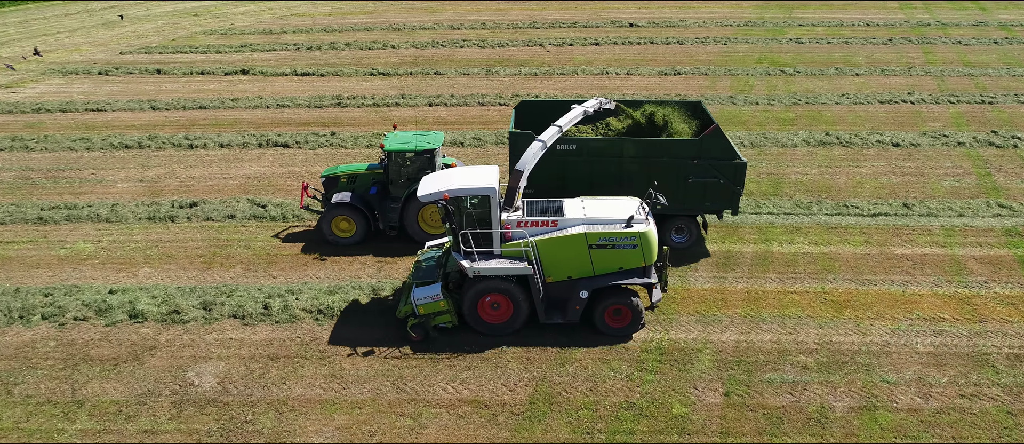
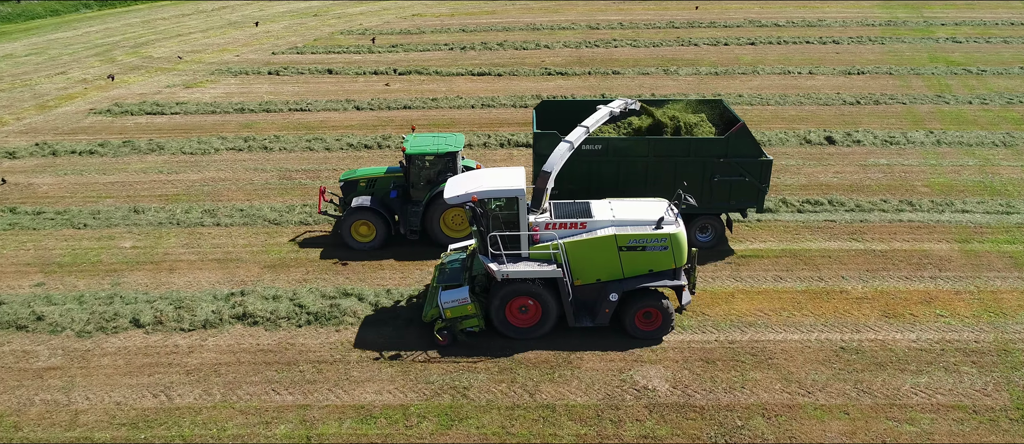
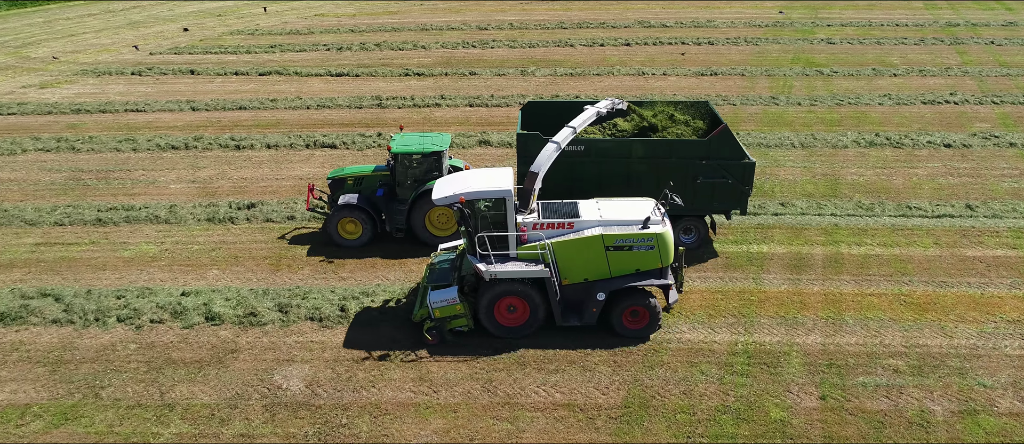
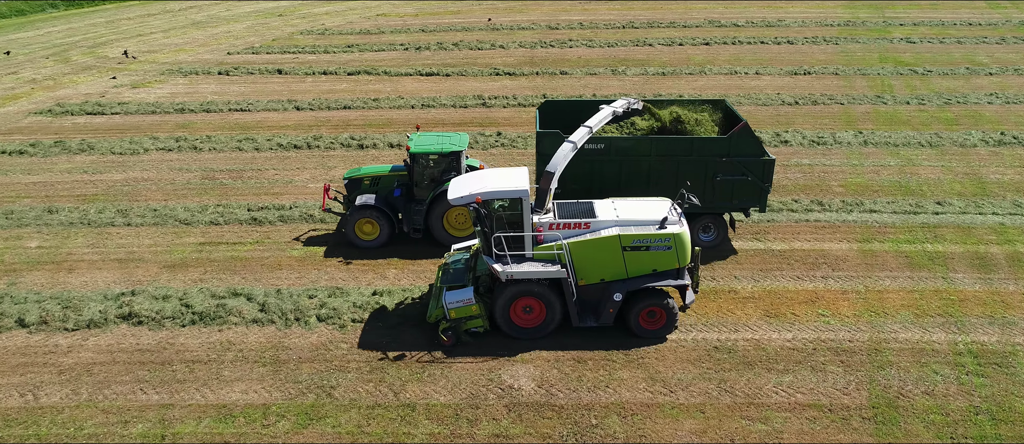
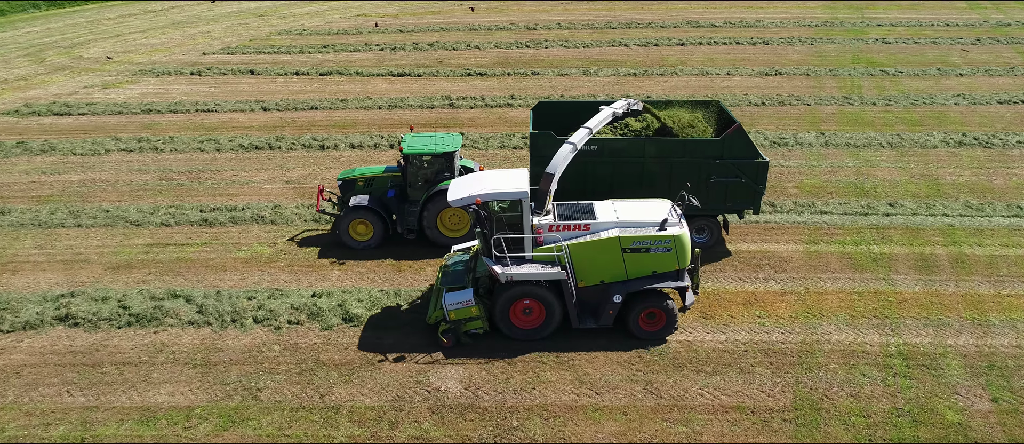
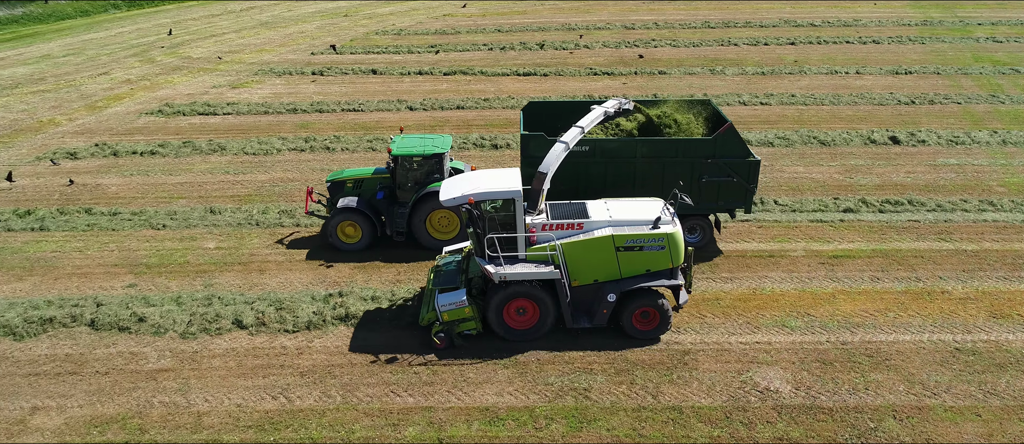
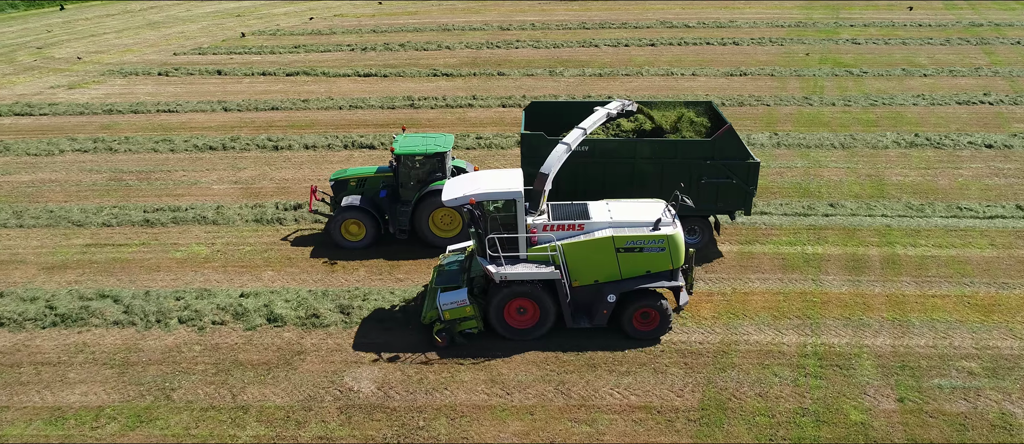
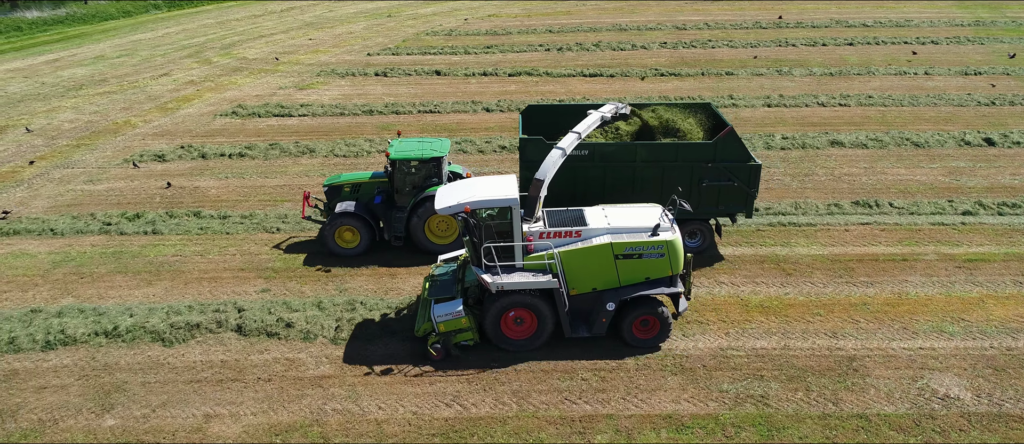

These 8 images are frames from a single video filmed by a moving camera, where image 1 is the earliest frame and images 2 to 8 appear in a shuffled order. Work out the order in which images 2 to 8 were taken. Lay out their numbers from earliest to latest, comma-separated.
3, 7, 5, 4, 2, 6, 8
